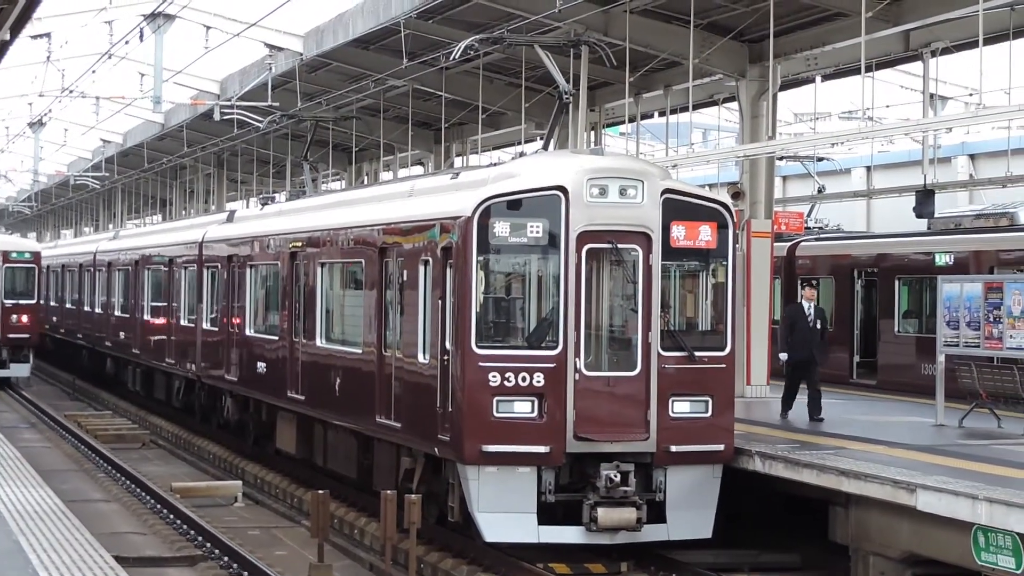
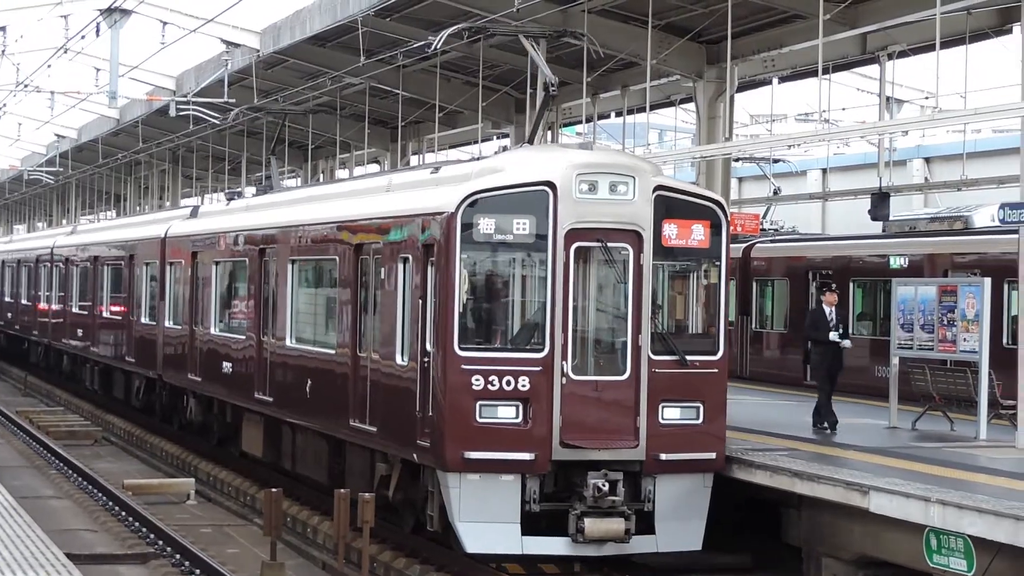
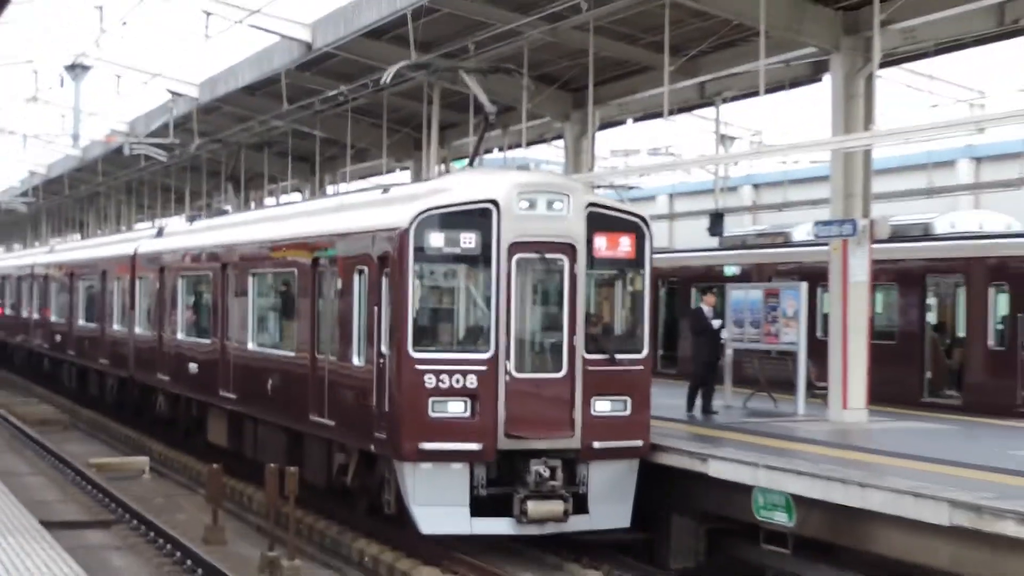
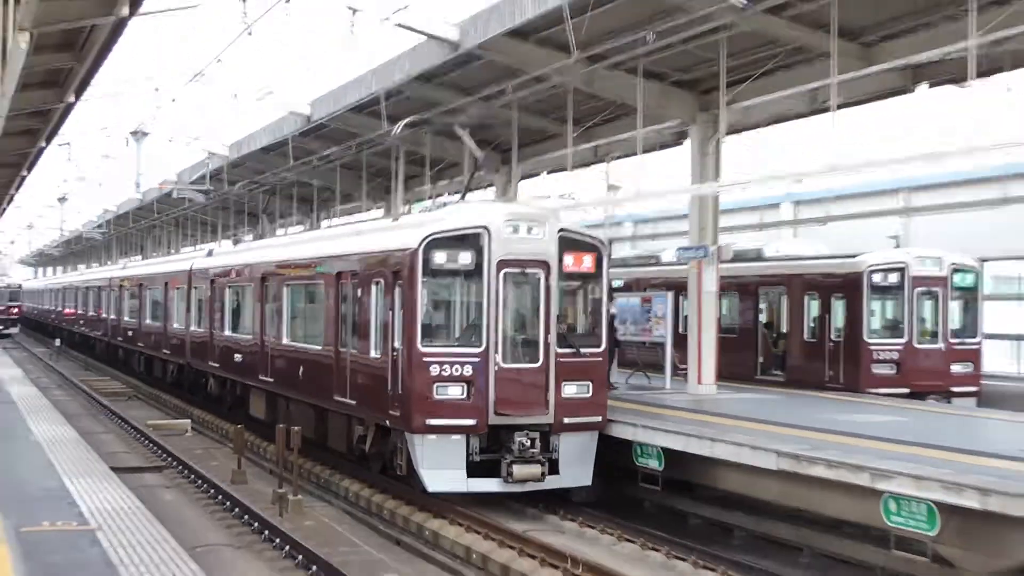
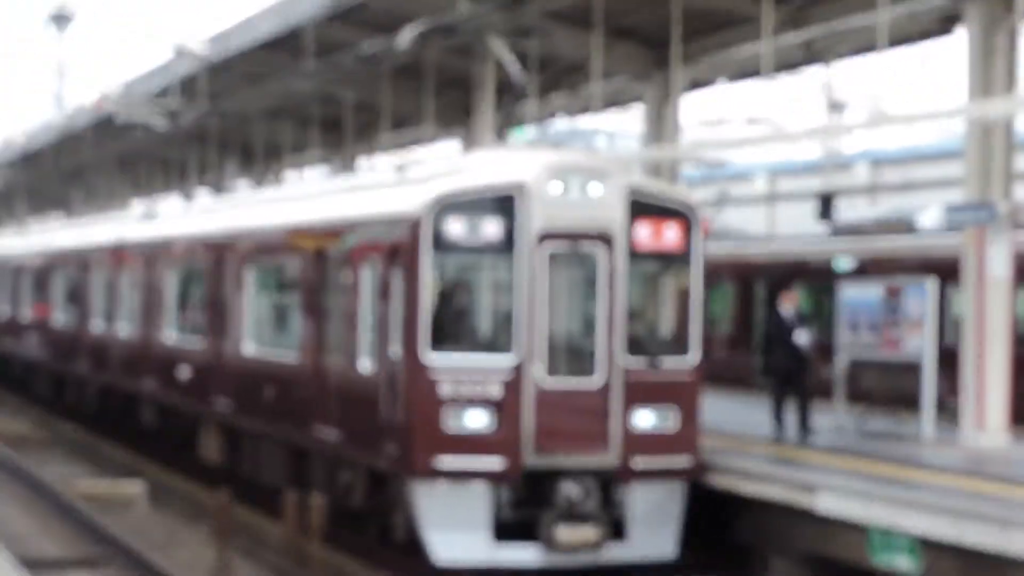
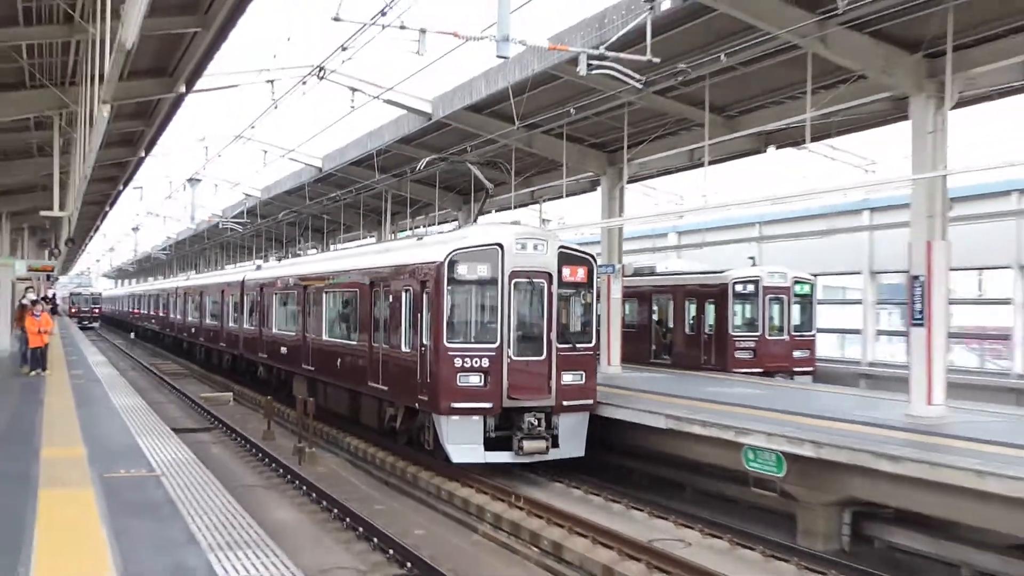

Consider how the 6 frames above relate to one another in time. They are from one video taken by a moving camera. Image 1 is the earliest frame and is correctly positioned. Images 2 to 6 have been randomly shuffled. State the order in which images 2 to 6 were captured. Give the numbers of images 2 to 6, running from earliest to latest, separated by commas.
2, 5, 3, 4, 6
